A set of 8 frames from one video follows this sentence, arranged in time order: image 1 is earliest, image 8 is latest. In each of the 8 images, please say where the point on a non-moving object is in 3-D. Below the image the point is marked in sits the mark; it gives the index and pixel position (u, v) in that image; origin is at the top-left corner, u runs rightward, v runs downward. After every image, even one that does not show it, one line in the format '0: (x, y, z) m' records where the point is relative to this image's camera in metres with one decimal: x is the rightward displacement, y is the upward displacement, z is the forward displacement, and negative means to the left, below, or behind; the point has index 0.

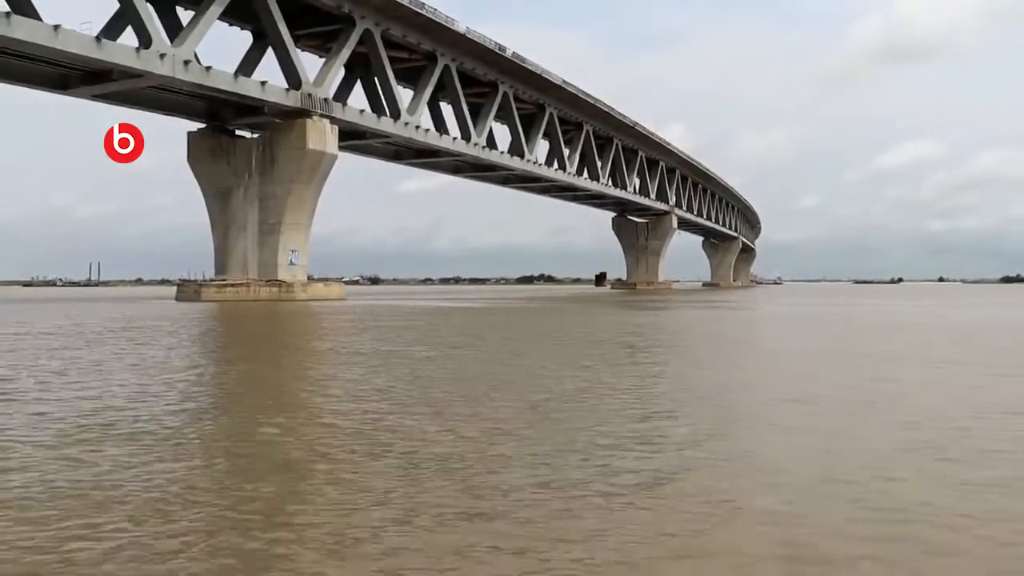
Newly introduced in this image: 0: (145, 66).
0: (-6.9, +4.2, +16.3) m
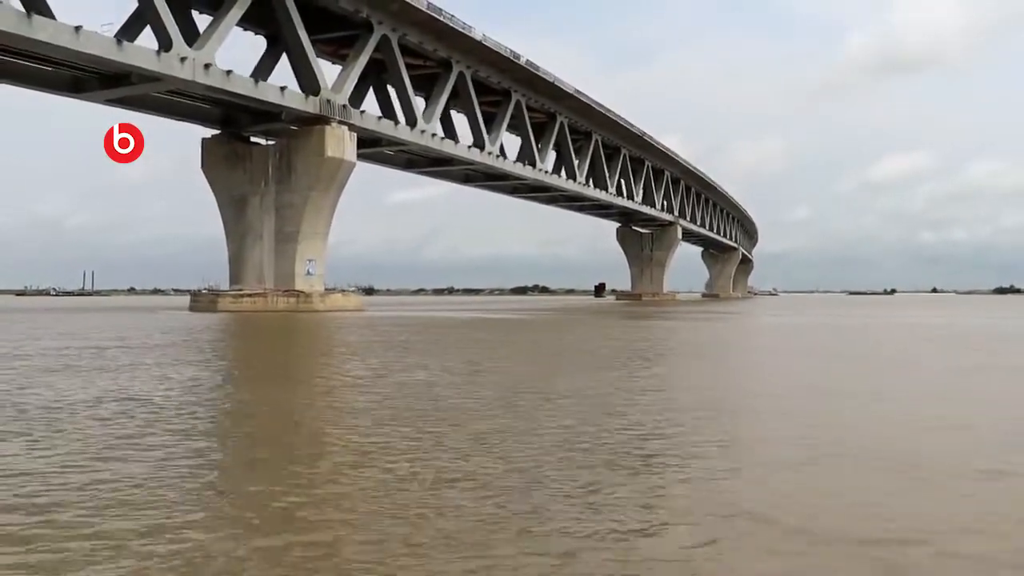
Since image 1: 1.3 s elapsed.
0: (-6.3, +4.0, +15.9) m
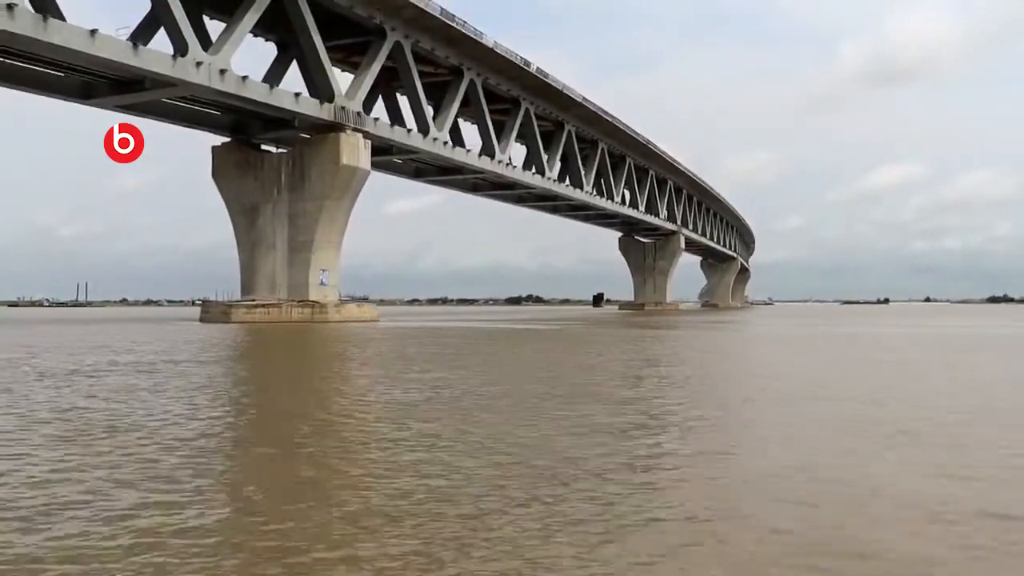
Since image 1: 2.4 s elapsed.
0: (-5.9, +3.8, +15.5) m
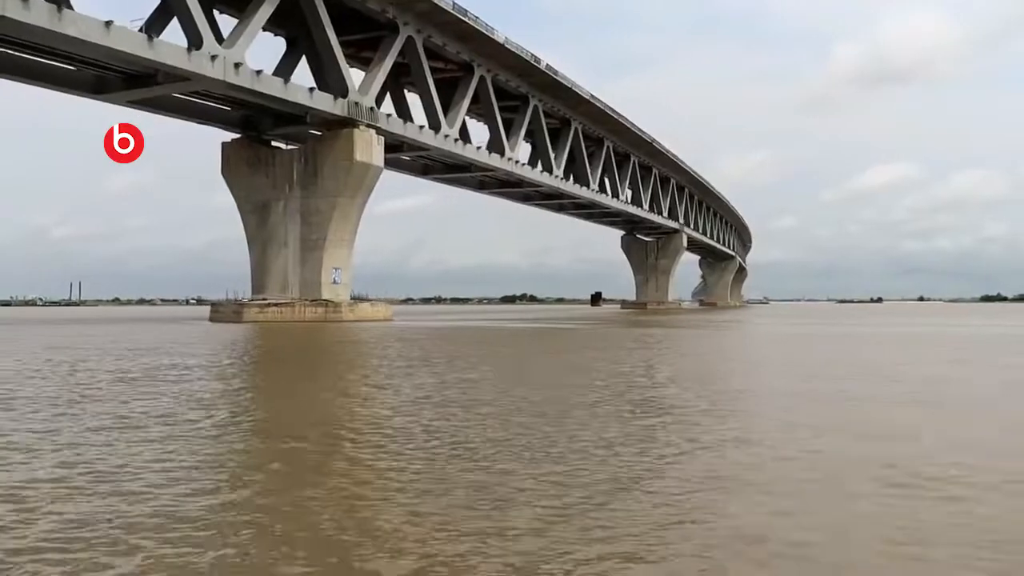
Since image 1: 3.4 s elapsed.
0: (-5.5, +3.8, +15.1) m
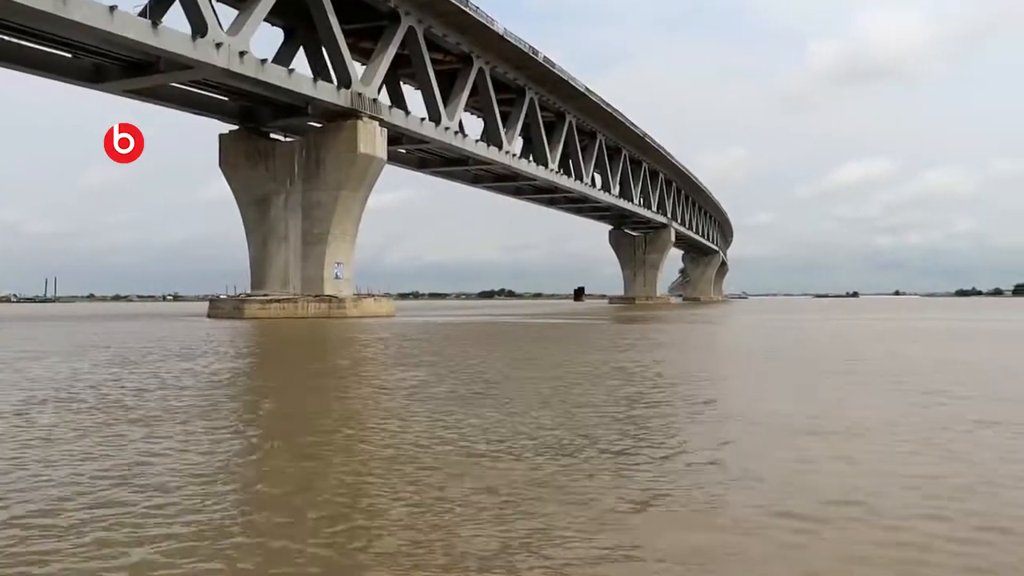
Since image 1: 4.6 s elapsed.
0: (-5.2, +3.9, +14.6) m
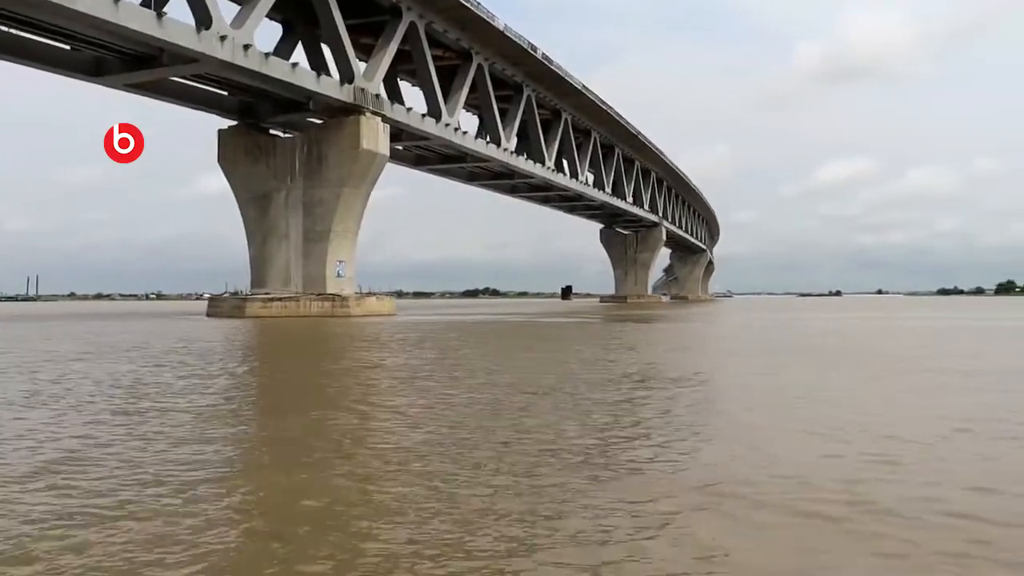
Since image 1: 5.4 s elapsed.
0: (-5.0, +3.9, +14.3) m
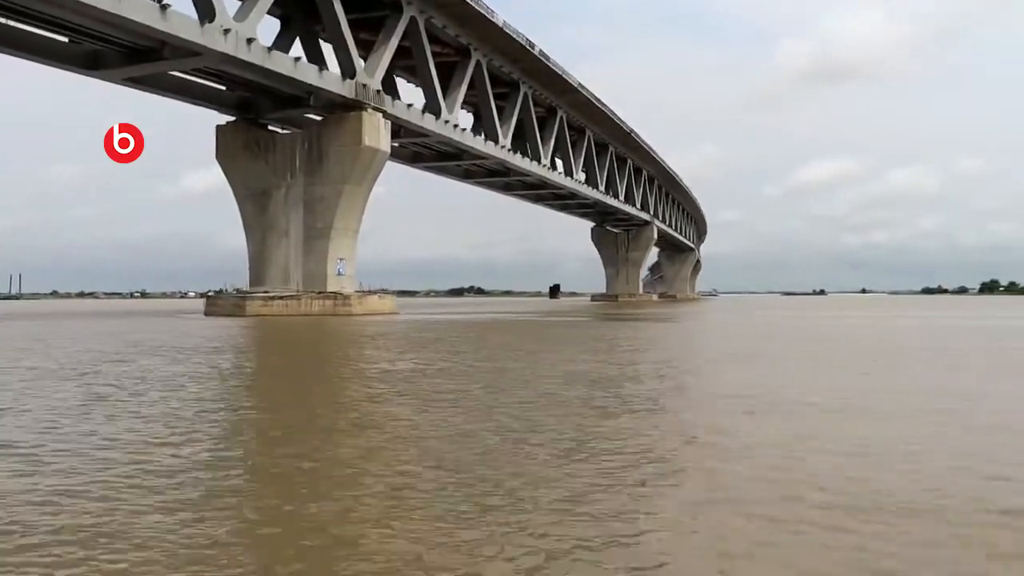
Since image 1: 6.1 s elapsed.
0: (-4.9, +4.0, +14.0) m
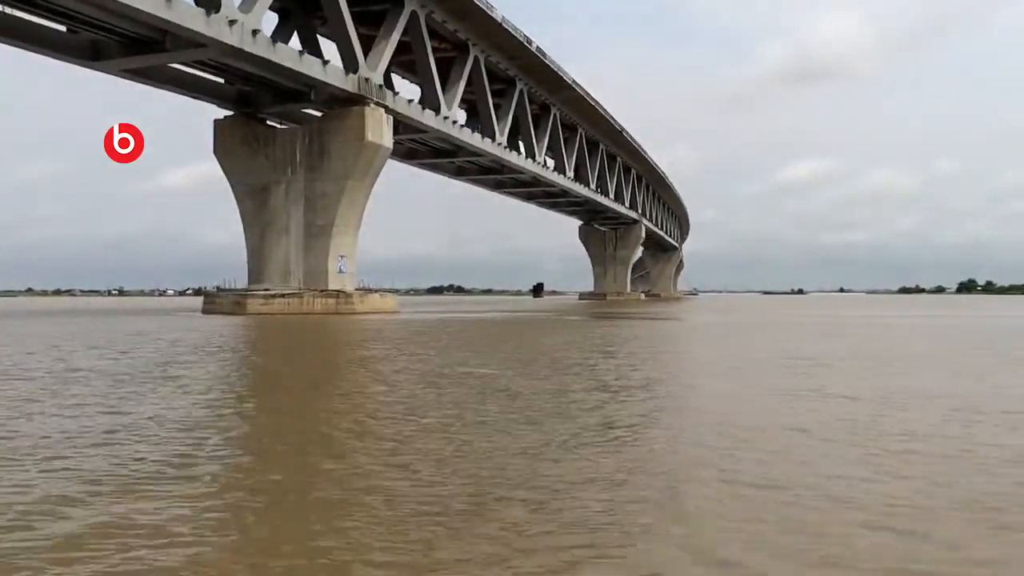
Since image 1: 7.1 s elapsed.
0: (-4.7, +4.0, +13.7) m
